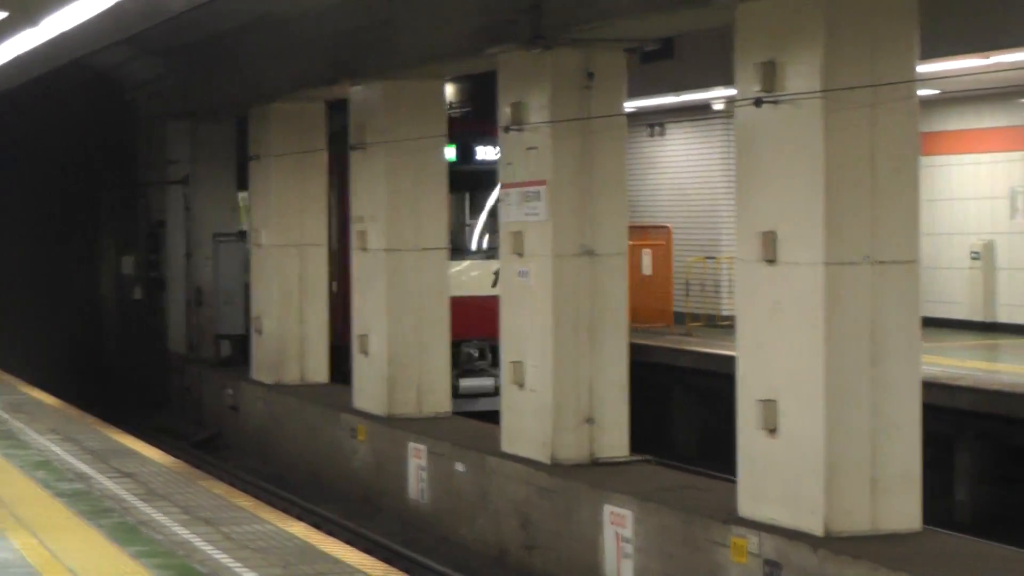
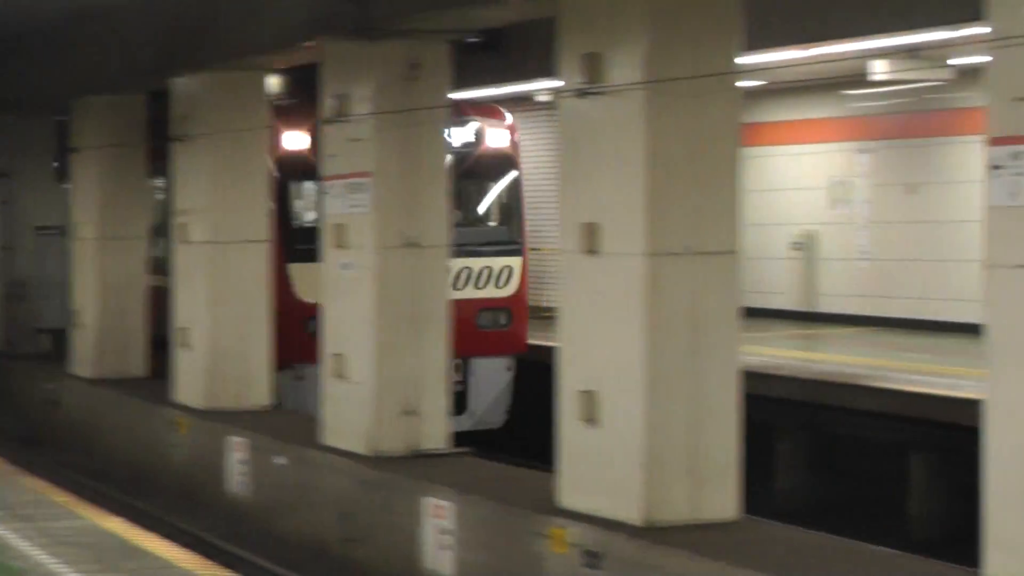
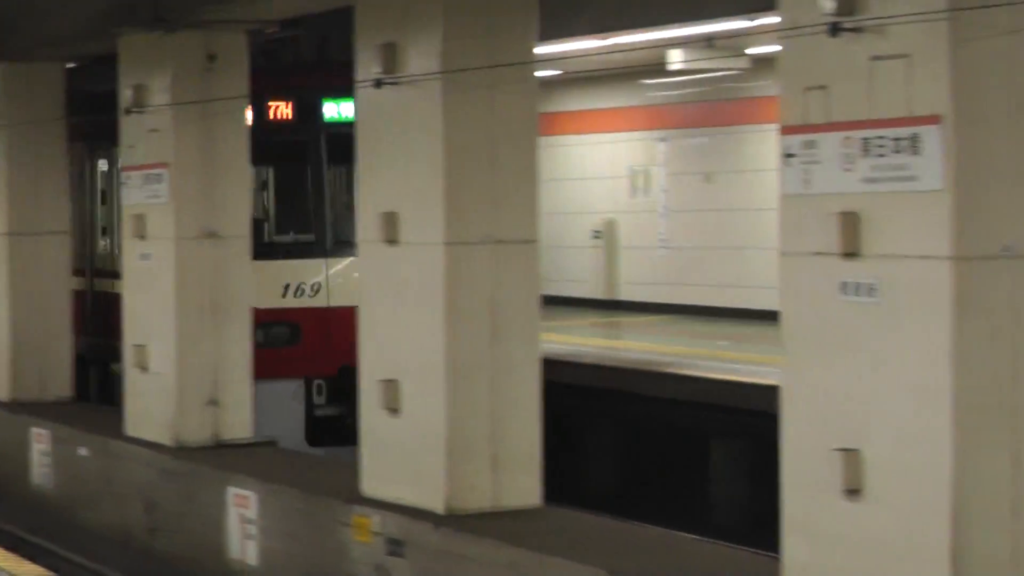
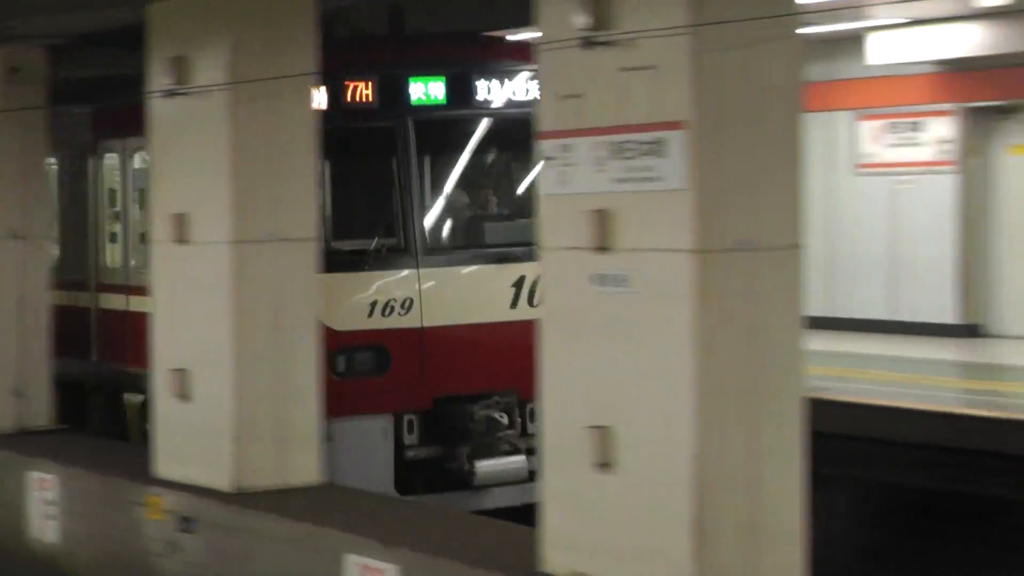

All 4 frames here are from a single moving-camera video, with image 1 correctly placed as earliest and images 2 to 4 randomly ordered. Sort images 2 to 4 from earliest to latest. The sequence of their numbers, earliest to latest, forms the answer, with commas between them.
2, 3, 4
